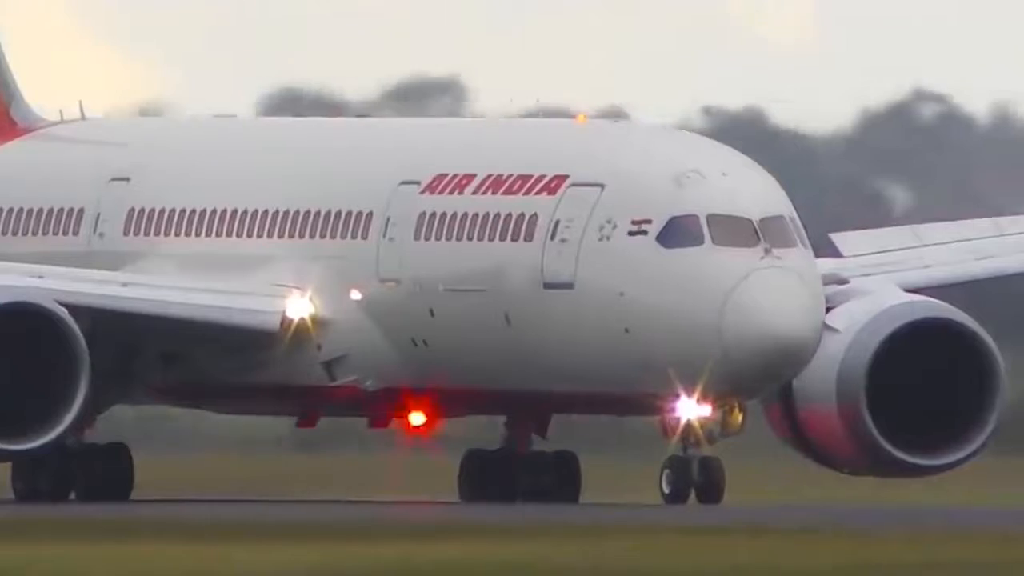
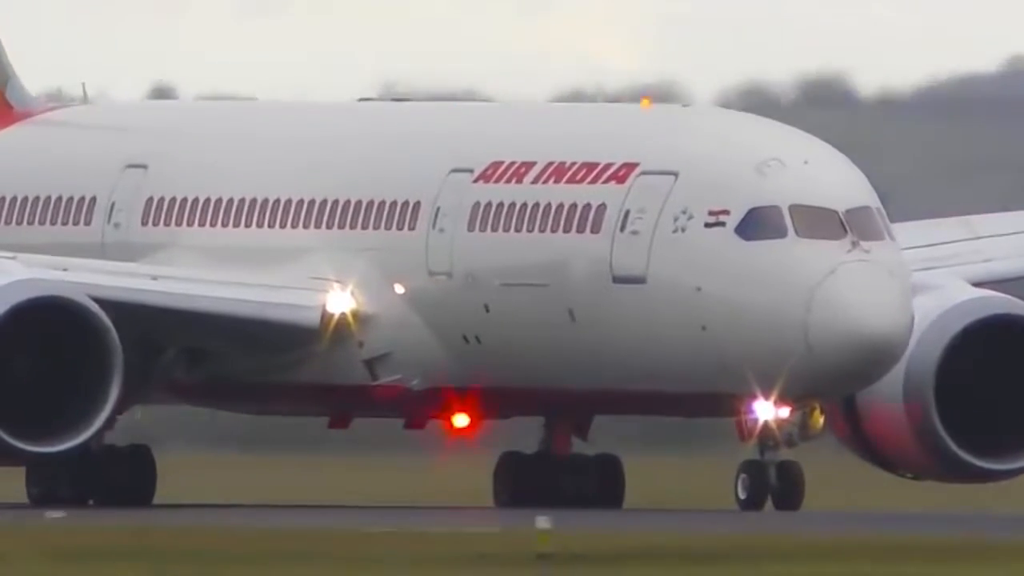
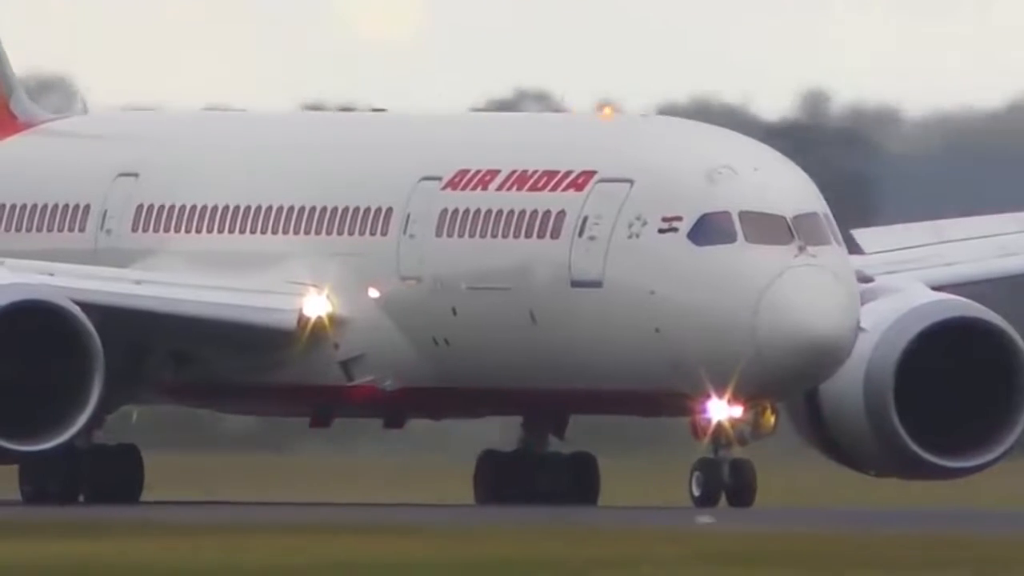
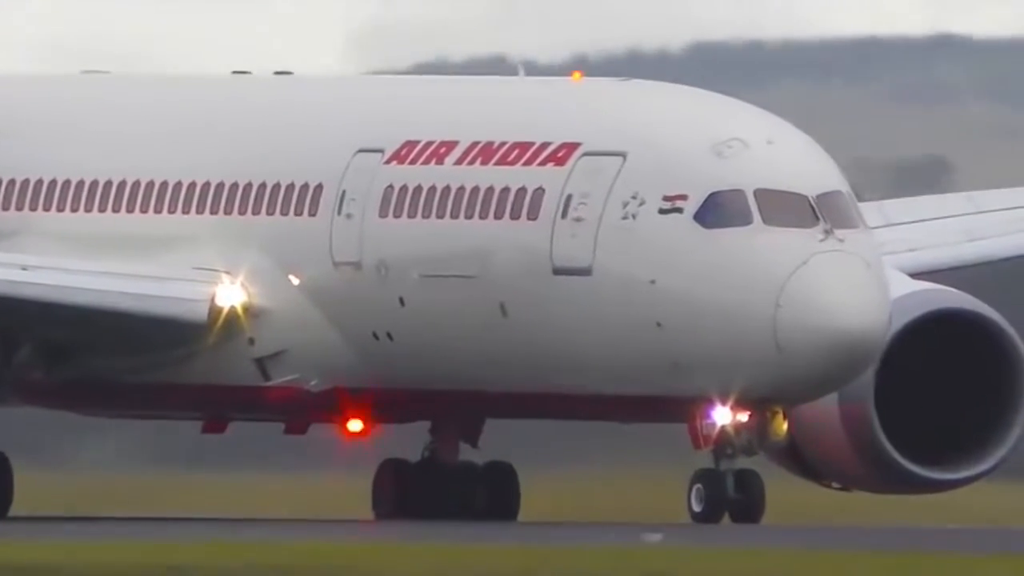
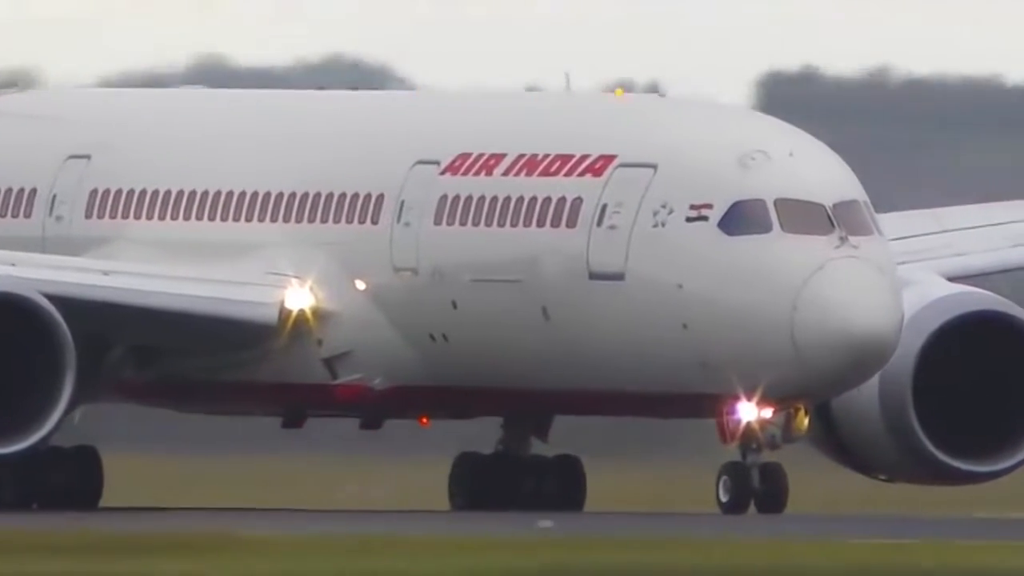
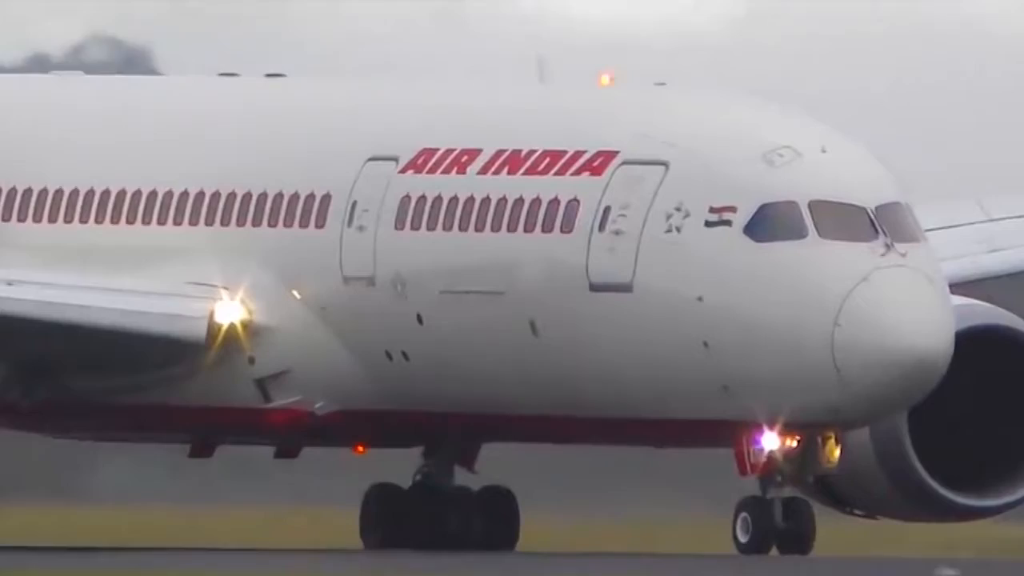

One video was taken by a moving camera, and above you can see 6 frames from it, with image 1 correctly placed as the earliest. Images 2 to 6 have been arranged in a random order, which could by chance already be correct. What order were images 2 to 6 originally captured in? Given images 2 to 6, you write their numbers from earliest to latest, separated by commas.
3, 2, 5, 4, 6
